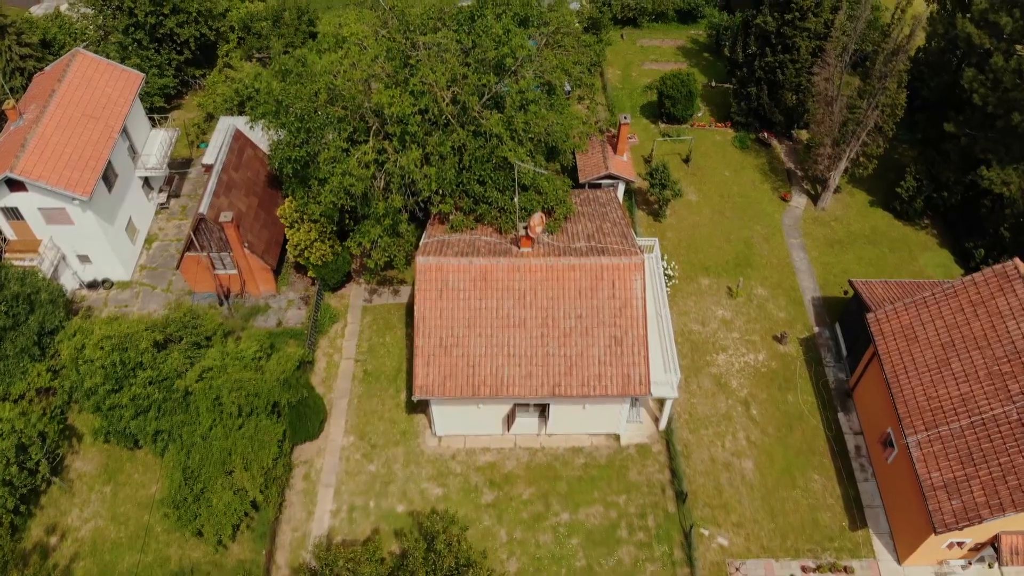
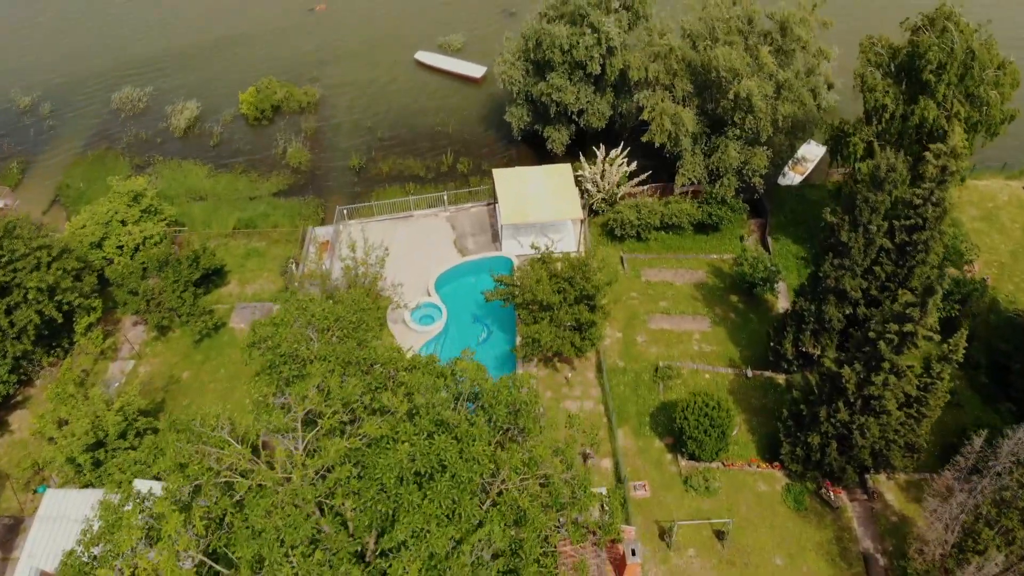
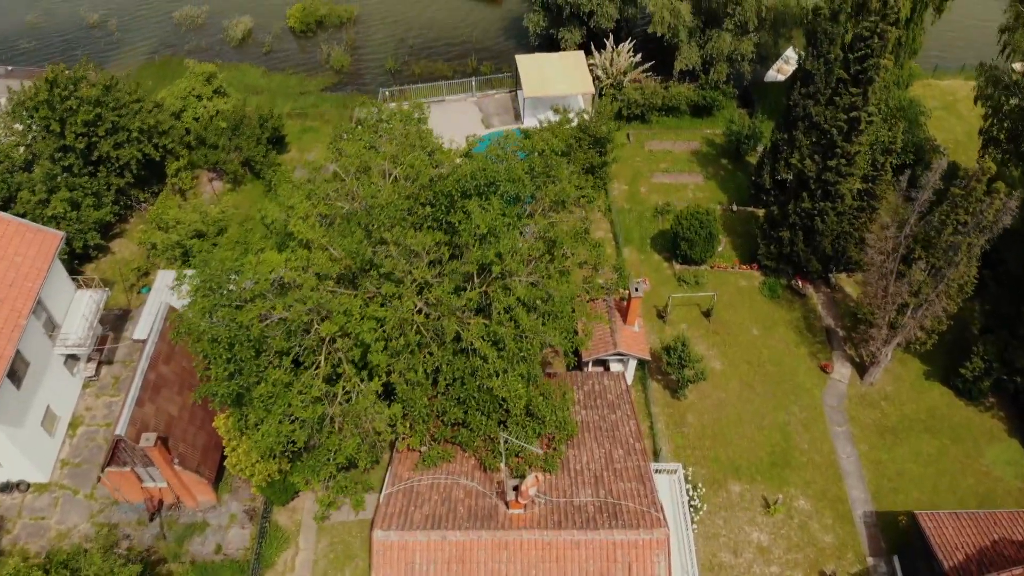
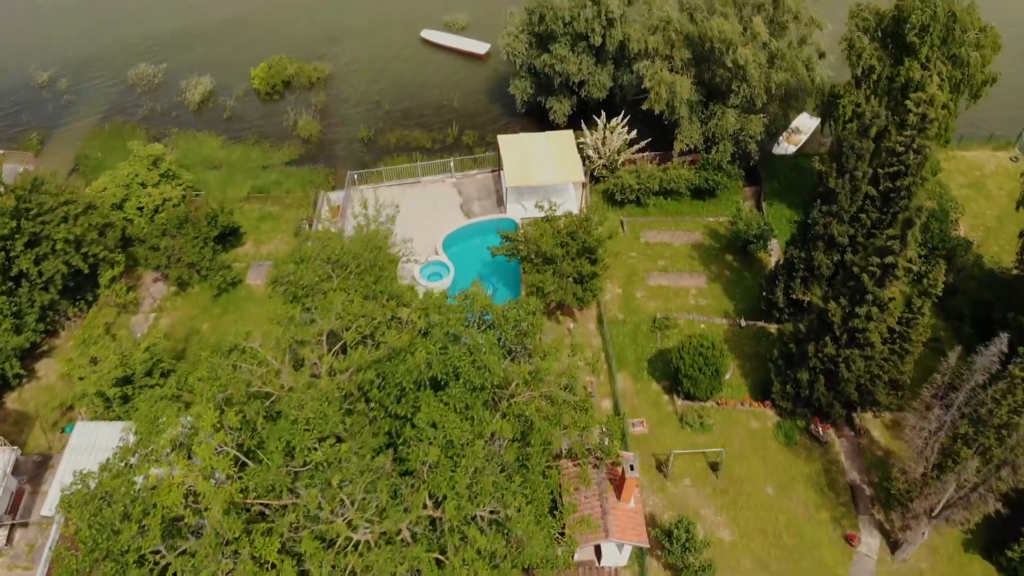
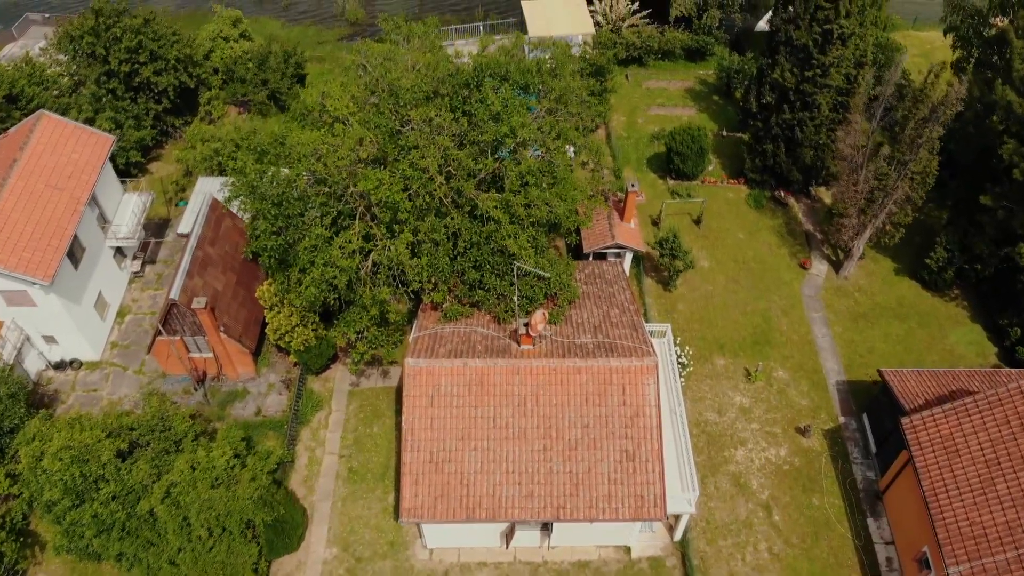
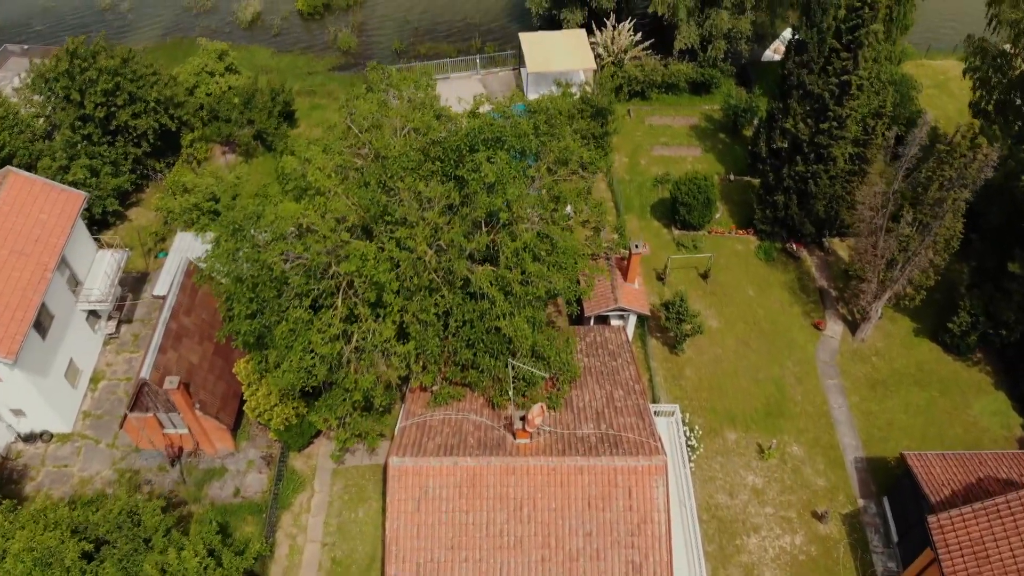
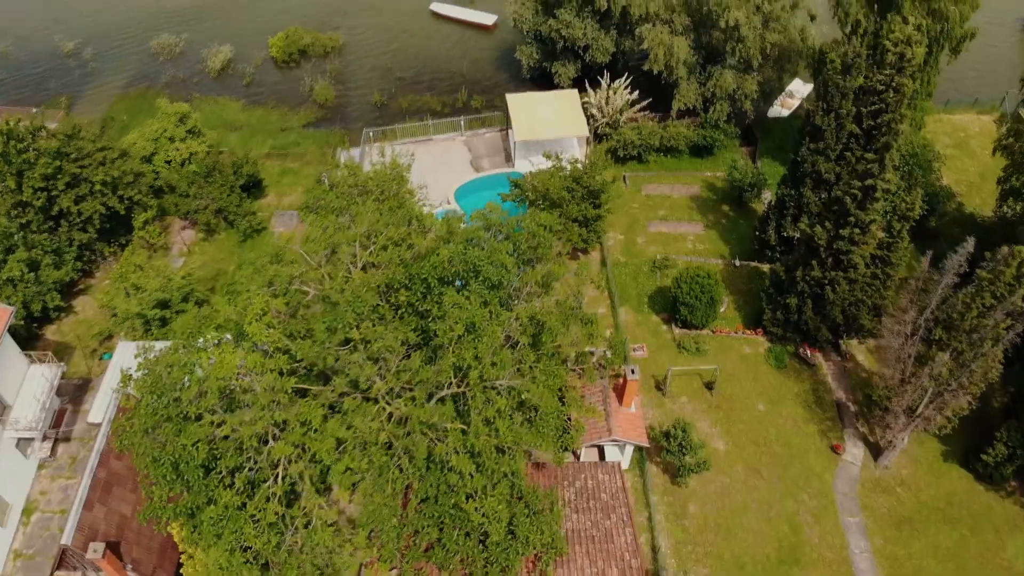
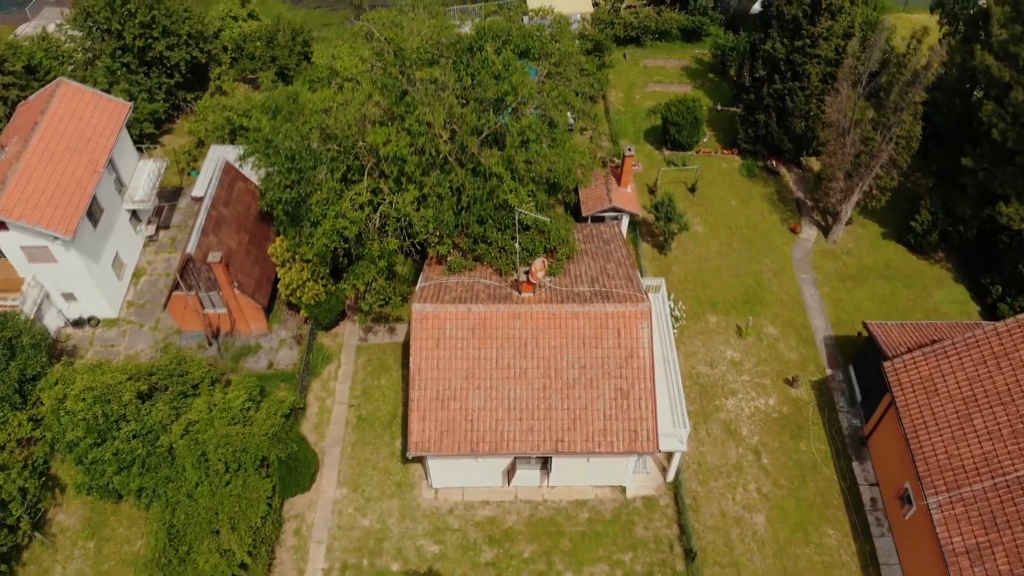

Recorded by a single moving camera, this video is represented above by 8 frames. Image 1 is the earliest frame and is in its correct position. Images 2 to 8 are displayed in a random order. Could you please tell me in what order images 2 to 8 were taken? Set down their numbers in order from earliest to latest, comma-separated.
8, 5, 6, 3, 7, 4, 2
